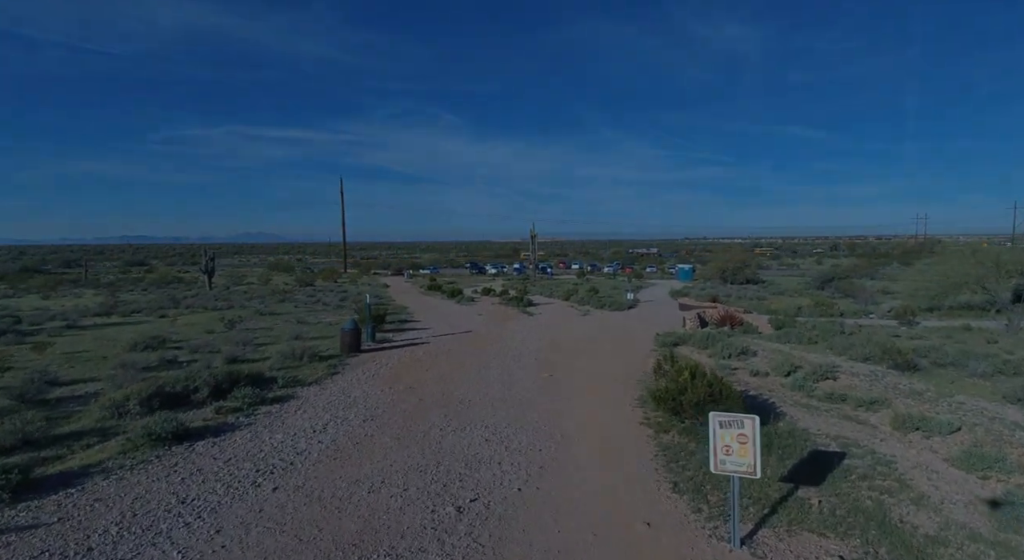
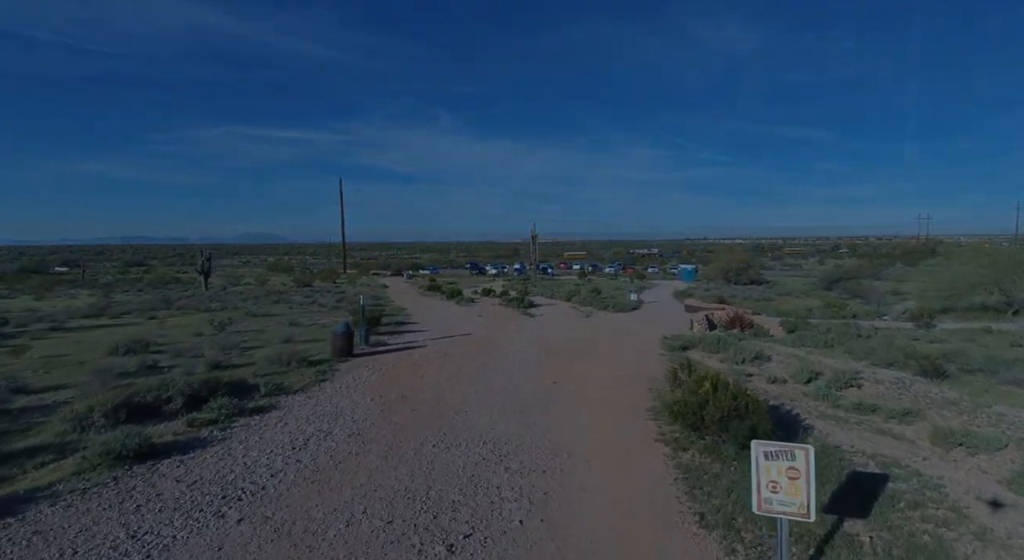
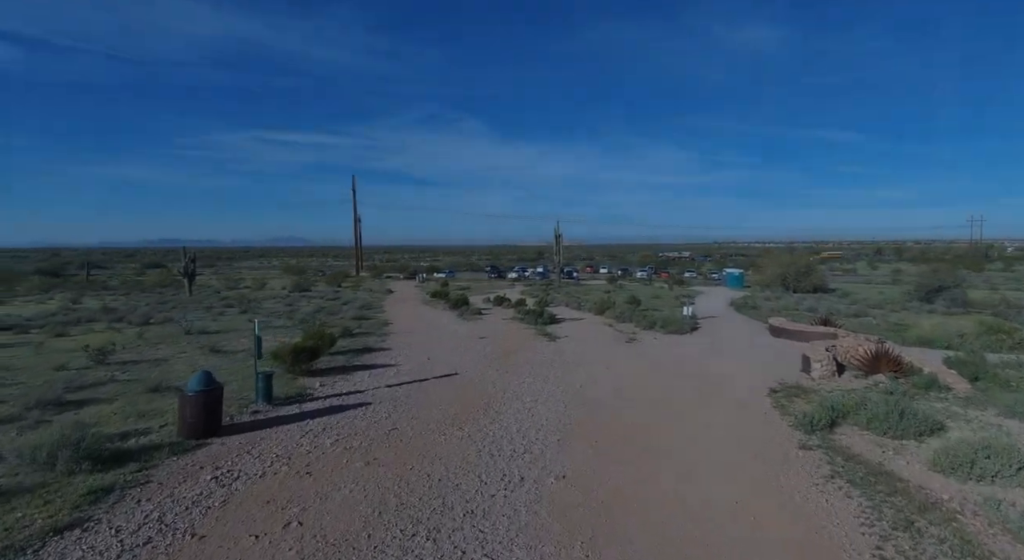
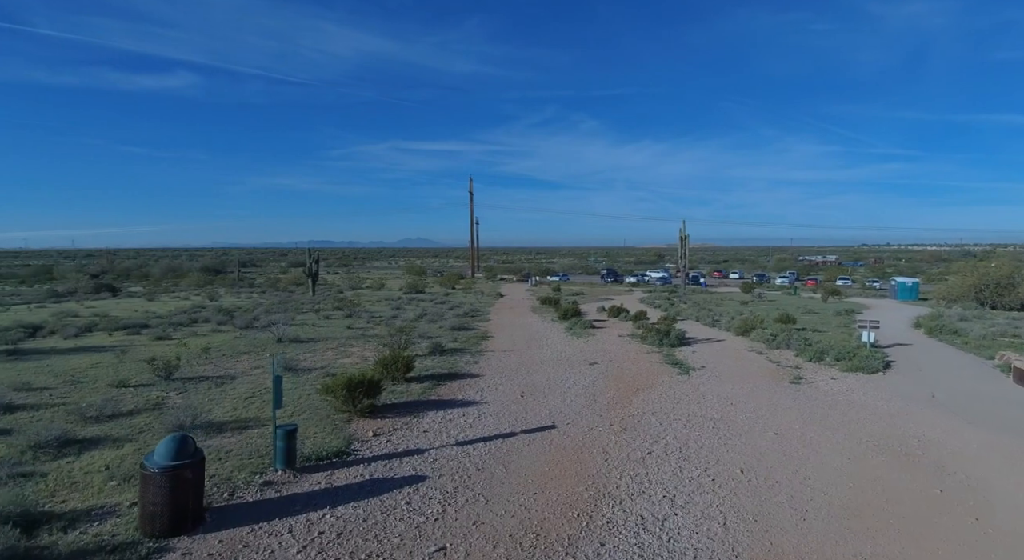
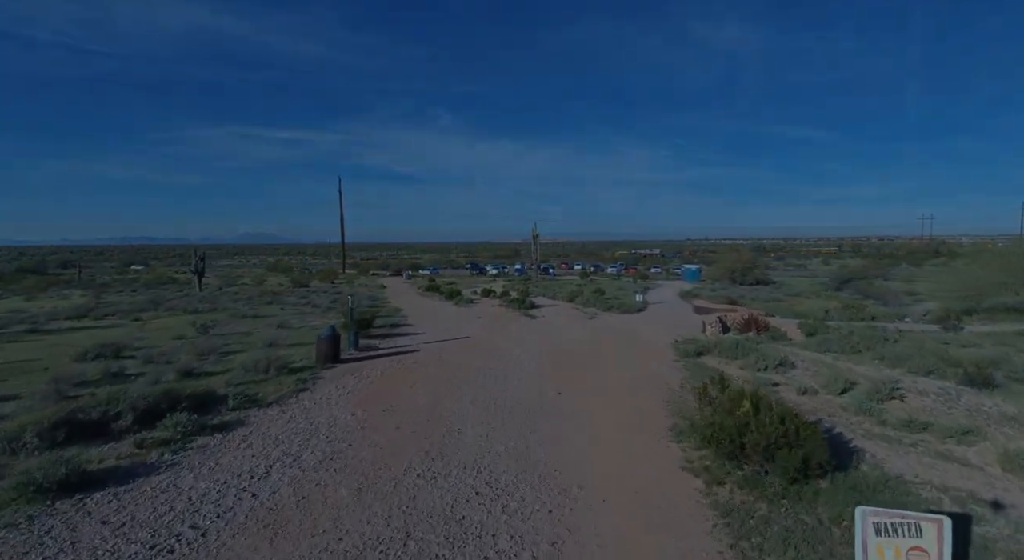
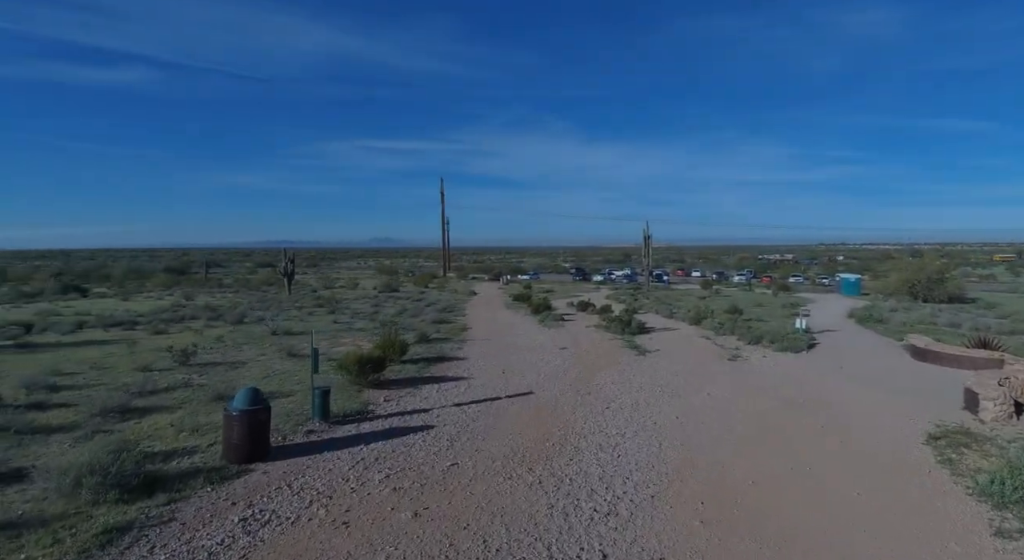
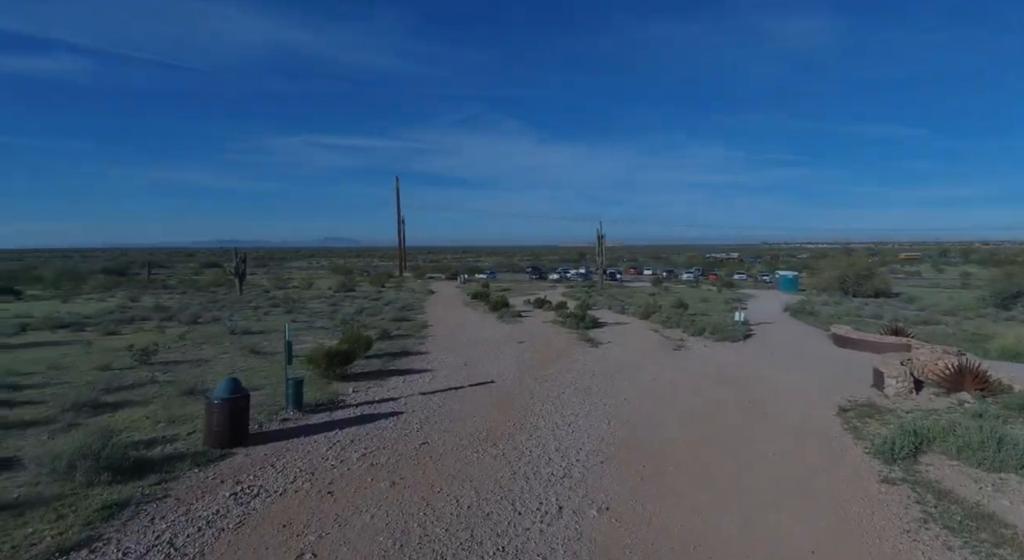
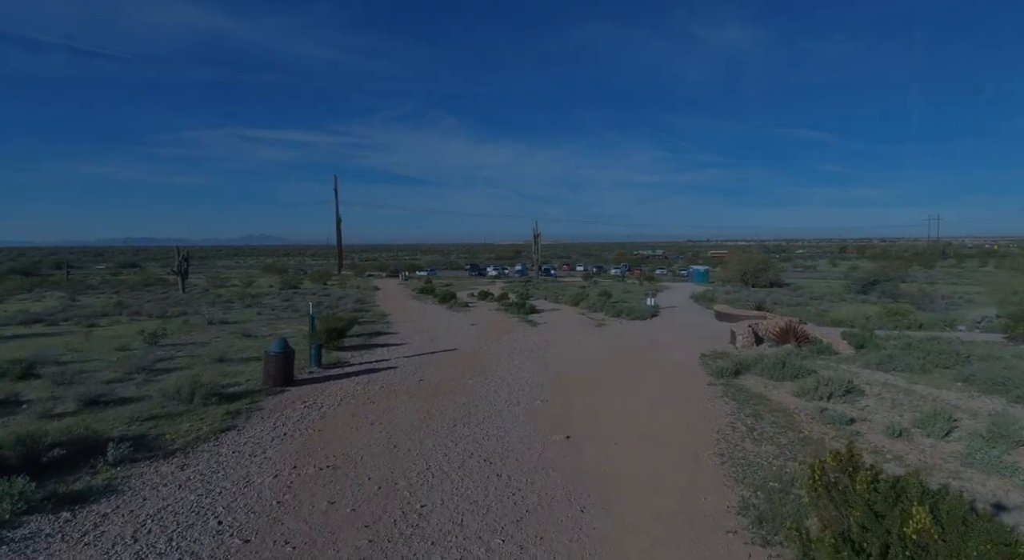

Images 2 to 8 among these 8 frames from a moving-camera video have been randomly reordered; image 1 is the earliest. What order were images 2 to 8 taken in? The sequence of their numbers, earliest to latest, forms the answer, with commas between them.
2, 5, 8, 3, 7, 6, 4
